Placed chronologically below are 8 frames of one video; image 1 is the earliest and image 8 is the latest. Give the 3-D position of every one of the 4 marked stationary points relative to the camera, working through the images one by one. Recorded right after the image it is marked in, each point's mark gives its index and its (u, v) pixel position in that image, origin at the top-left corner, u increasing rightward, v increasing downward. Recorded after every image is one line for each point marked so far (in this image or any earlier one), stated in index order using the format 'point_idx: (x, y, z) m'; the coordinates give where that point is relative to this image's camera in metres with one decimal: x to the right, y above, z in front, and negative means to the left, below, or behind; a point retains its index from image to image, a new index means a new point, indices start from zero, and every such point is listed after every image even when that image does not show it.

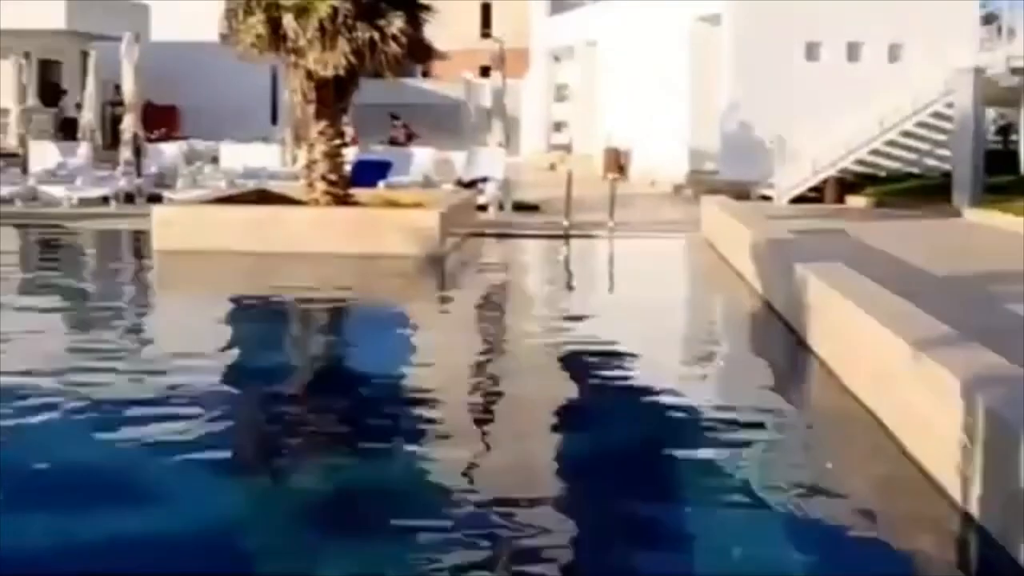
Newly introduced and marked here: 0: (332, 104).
0: (-1.9, +2.0, +17.0) m
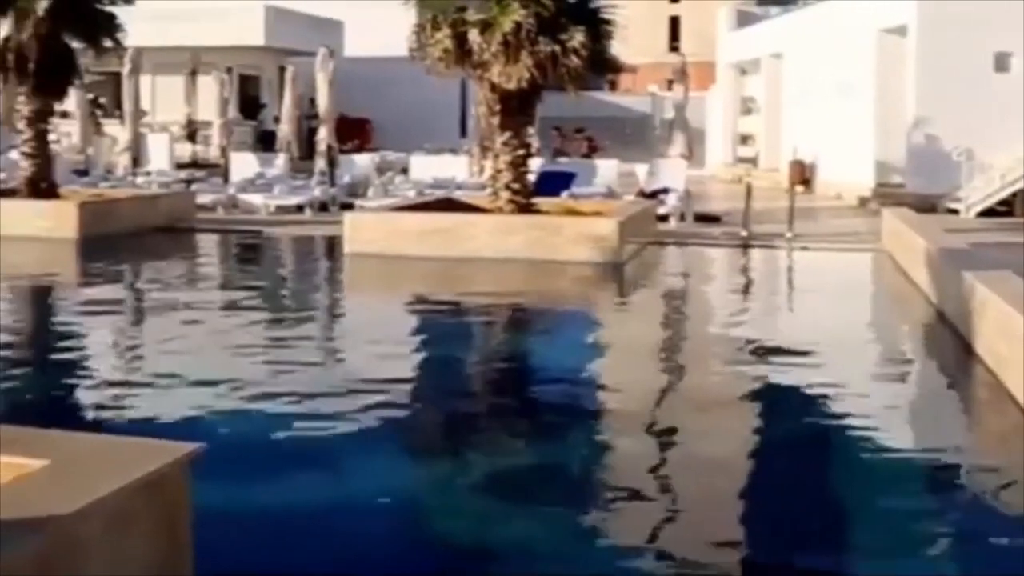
0: (+0.1, +2.0, +17.7) m
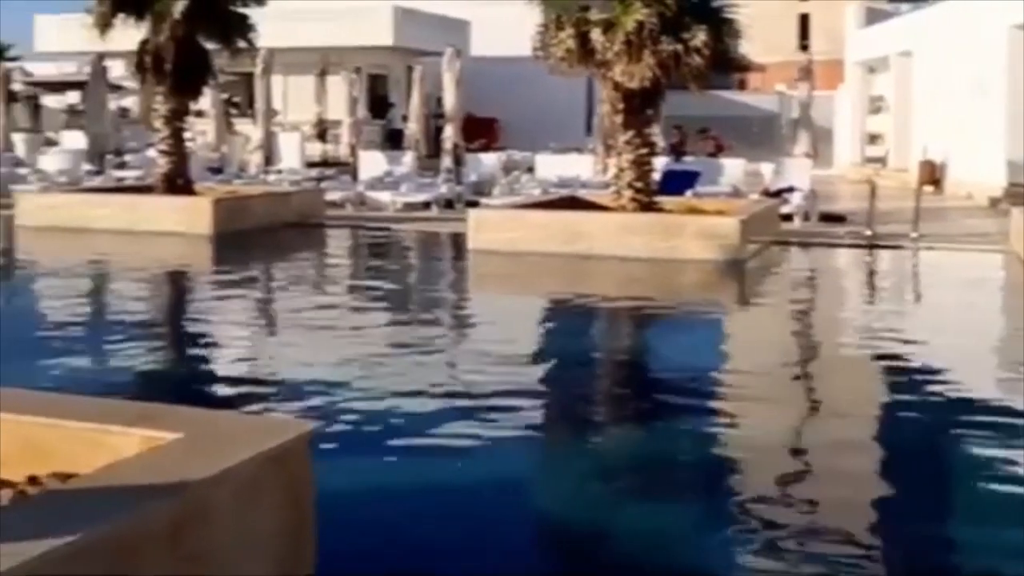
0: (+1.5, +2.0, +17.8) m
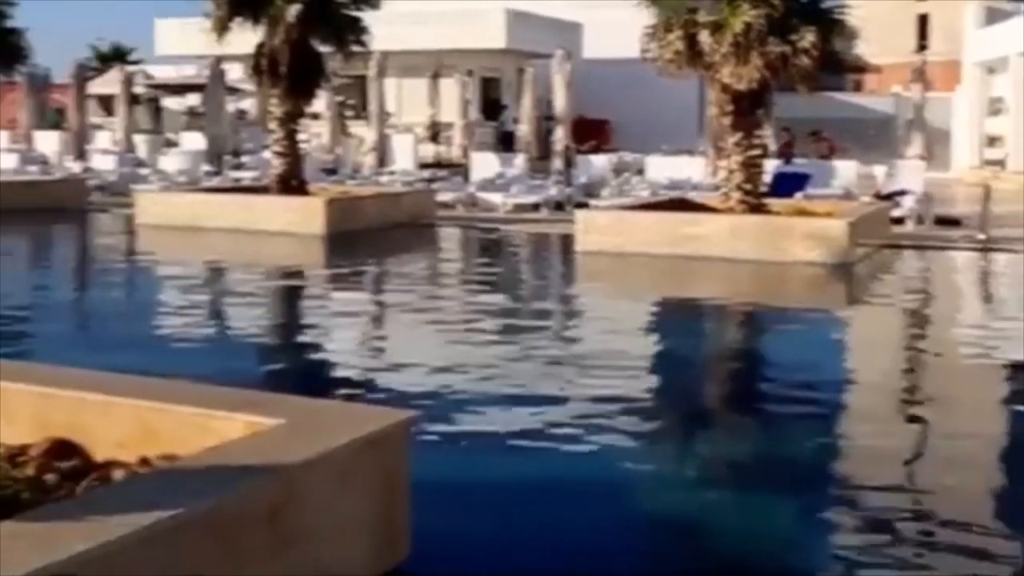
0: (+2.7, +2.0, +17.9) m
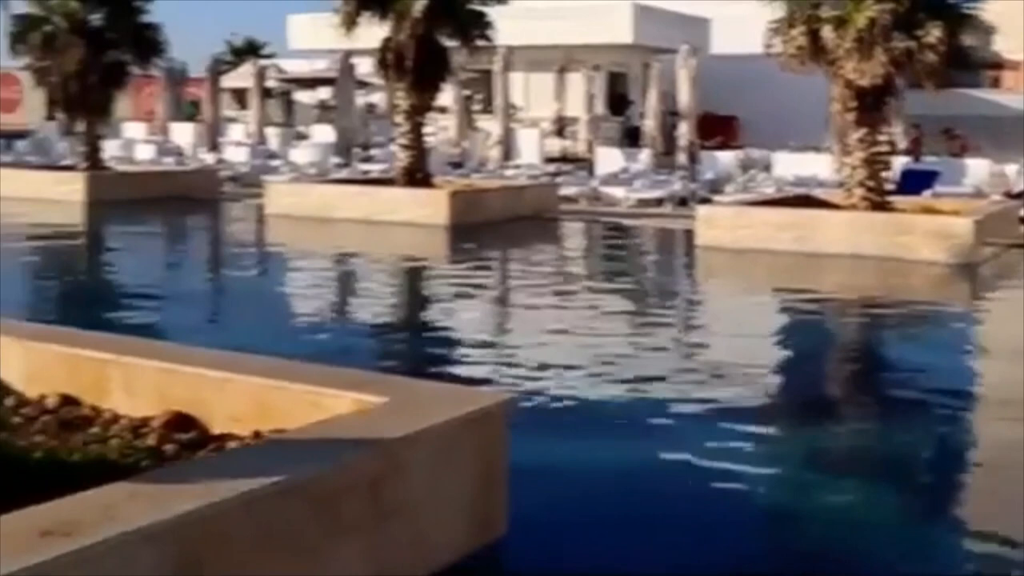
0: (+4.1, +2.0, +17.8) m
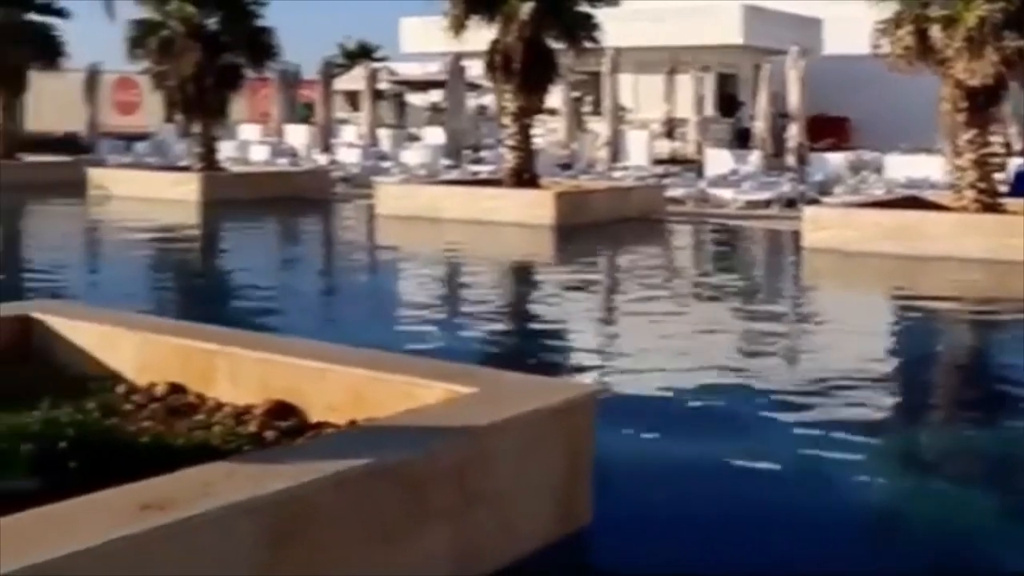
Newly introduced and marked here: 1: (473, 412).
0: (+5.3, +2.0, +17.6) m
1: (-0.1, -0.4, +5.0) m
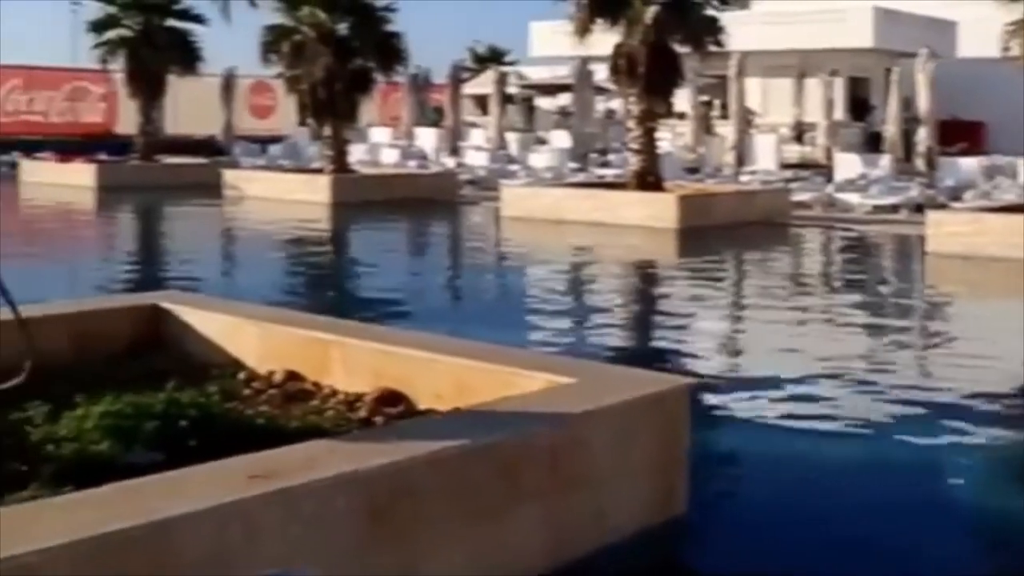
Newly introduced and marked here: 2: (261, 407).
0: (+6.7, +1.9, +17.3) m
1: (+0.2, -0.4, +5.2) m
2: (-1.0, -0.5, +5.9) m
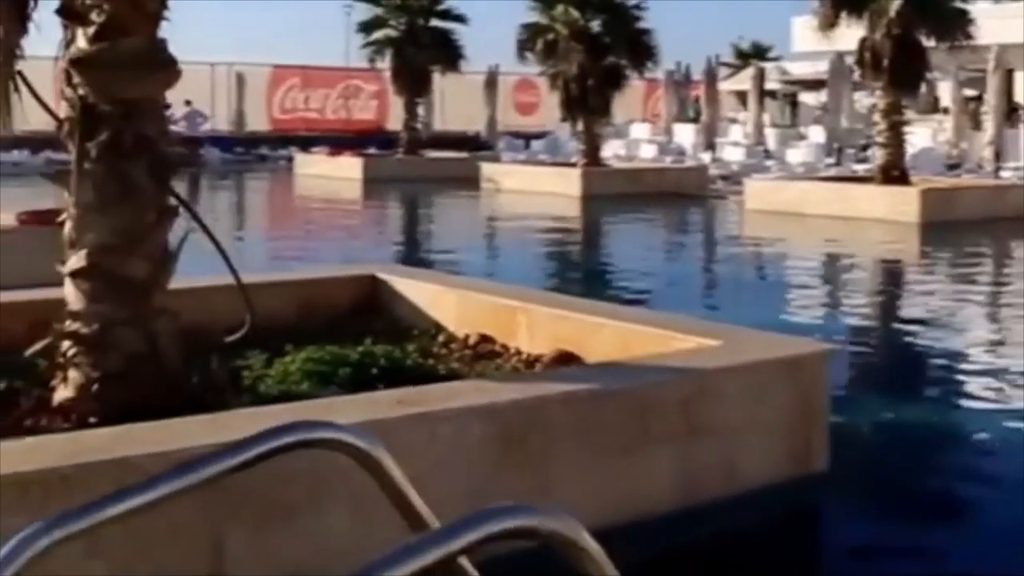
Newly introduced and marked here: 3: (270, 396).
0: (+9.3, +1.9, +16.5) m
1: (+0.7, -0.3, +5.7) m
2: (-0.3, -0.3, +6.7) m
3: (-0.9, -0.4, +5.6) m
